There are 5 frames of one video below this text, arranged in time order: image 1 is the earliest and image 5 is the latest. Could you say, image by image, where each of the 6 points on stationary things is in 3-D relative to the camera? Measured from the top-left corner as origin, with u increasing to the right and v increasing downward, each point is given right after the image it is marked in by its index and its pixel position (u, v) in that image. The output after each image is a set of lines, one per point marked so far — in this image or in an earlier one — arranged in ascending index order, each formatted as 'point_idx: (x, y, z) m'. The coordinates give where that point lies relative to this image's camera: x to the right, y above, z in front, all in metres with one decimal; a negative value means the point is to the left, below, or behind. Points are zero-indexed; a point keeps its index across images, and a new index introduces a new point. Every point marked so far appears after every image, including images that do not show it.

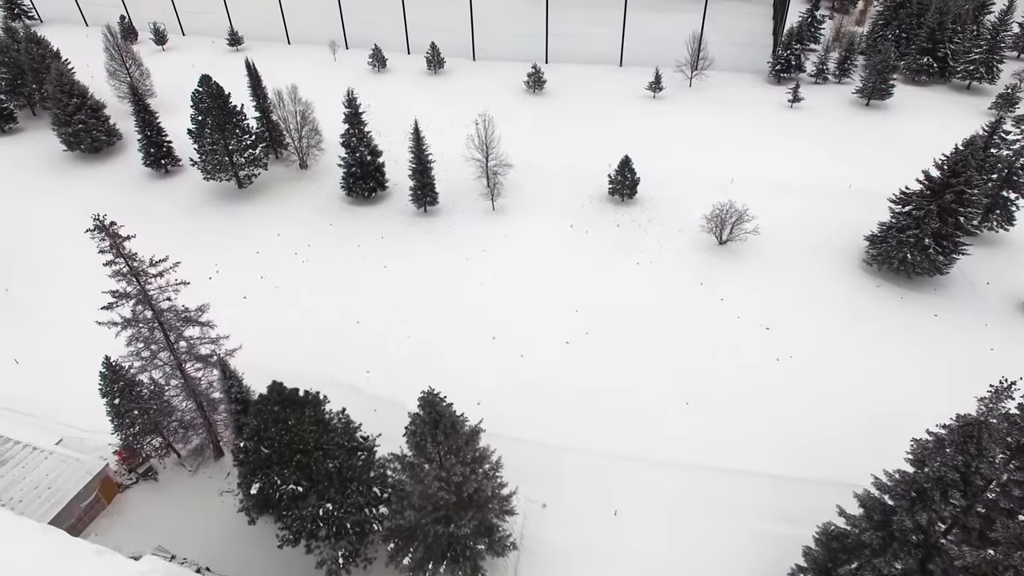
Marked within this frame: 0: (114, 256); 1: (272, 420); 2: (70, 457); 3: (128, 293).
0: (-11.1, +0.9, +14.8) m
1: (-6.2, -3.5, +13.7) m
2: (-15.5, -5.9, +18.5) m
3: (-11.2, -0.1, +15.4) m
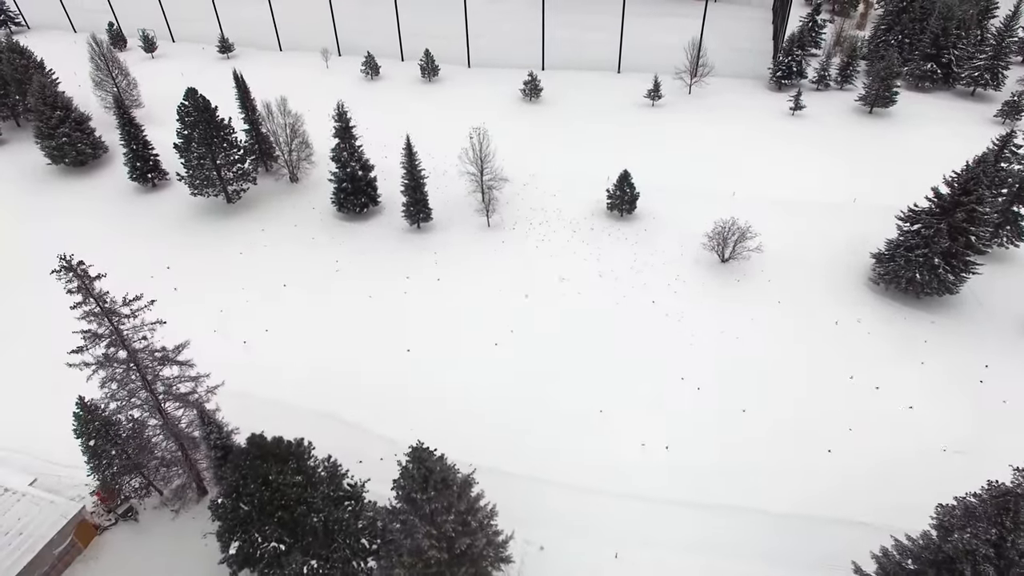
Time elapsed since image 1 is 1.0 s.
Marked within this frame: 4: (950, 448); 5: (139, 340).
0: (-11.3, -0.2, +13.9) m
1: (-6.4, -4.6, +12.8) m
2: (-15.6, -7.0, +17.6) m
3: (-11.4, -1.3, +14.5) m
4: (+16.6, -6.3, +20.0) m
5: (-10.8, -1.5, +15.3) m
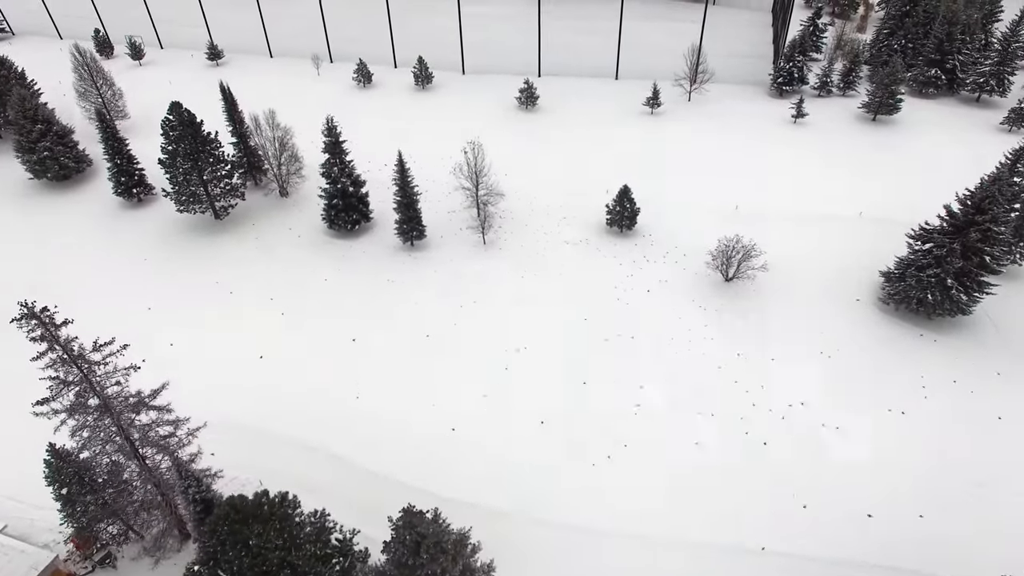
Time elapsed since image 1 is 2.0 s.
0: (-11.3, -1.4, +12.9) m
1: (-6.4, -5.7, +11.9) m
2: (-15.7, -8.2, +16.6) m
3: (-11.4, -2.4, +13.5) m
4: (+16.6, -7.2, +19.2) m
5: (-10.9, -2.6, +14.3) m
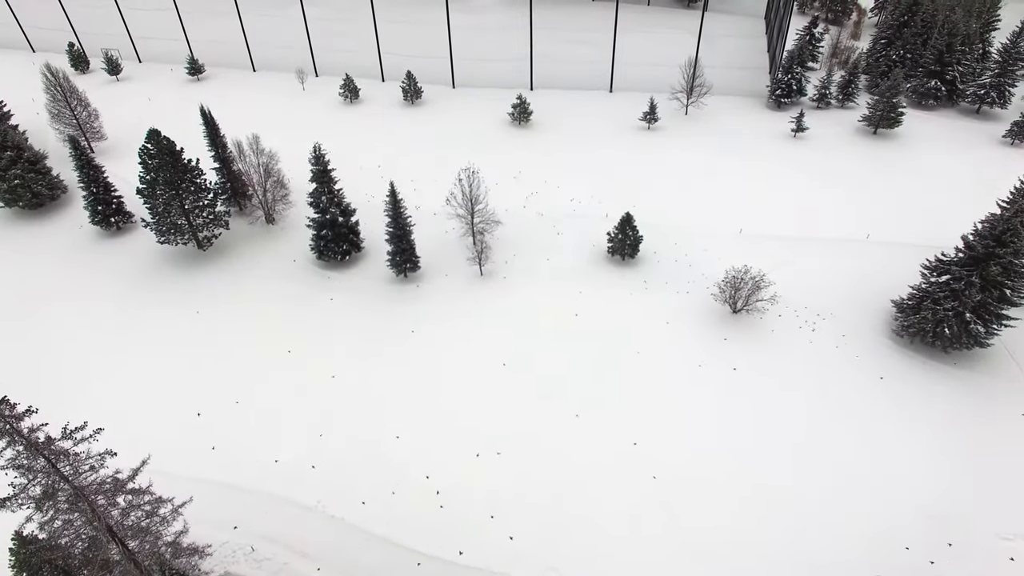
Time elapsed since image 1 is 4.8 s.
0: (-11.1, -3.3, +11.6) m
1: (-6.0, -7.5, +10.7) m
2: (-15.3, -10.2, +15.3) m
3: (-11.2, -4.3, +12.2) m
4: (+16.8, -8.6, +18.5) m
5: (-10.6, -4.5, +13.0) m
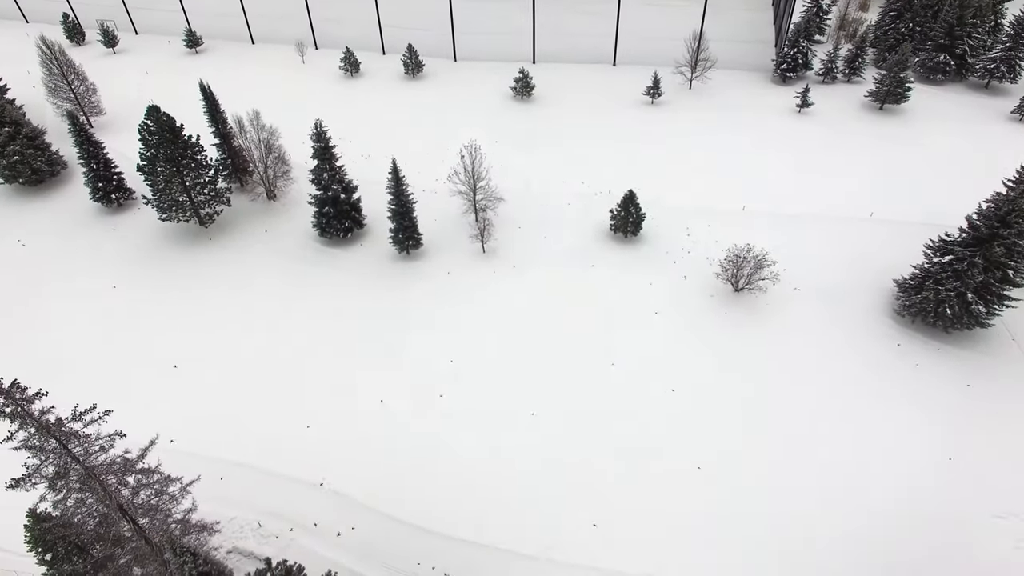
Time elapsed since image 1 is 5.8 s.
0: (-11.0, -2.8, +11.9) m
1: (-6.0, -7.1, +11.1) m
2: (-15.3, -9.5, +15.9) m
3: (-11.1, -3.8, +12.5) m
4: (+16.9, -7.9, +18.8) m
5: (-10.5, -4.0, +13.3) m
